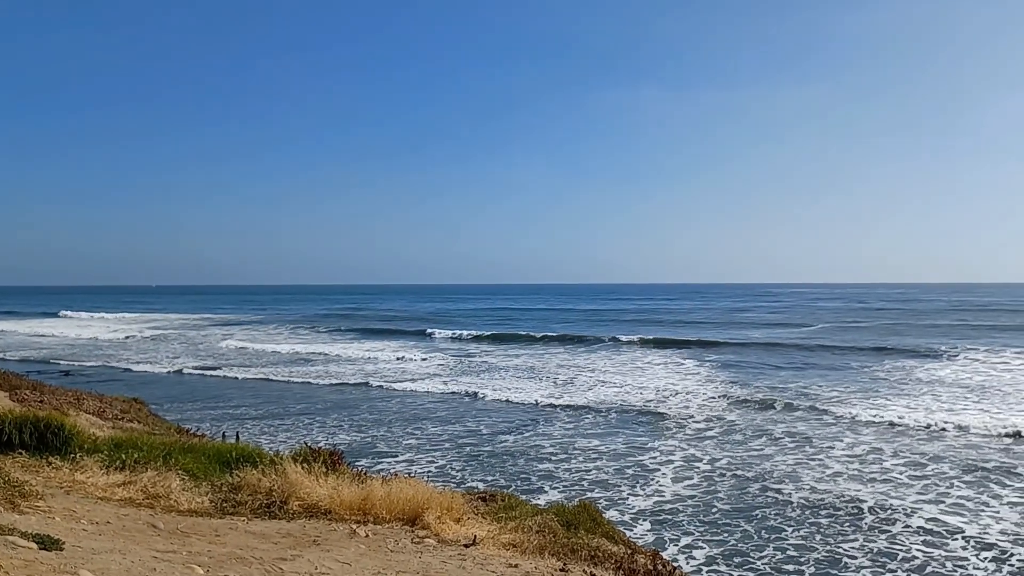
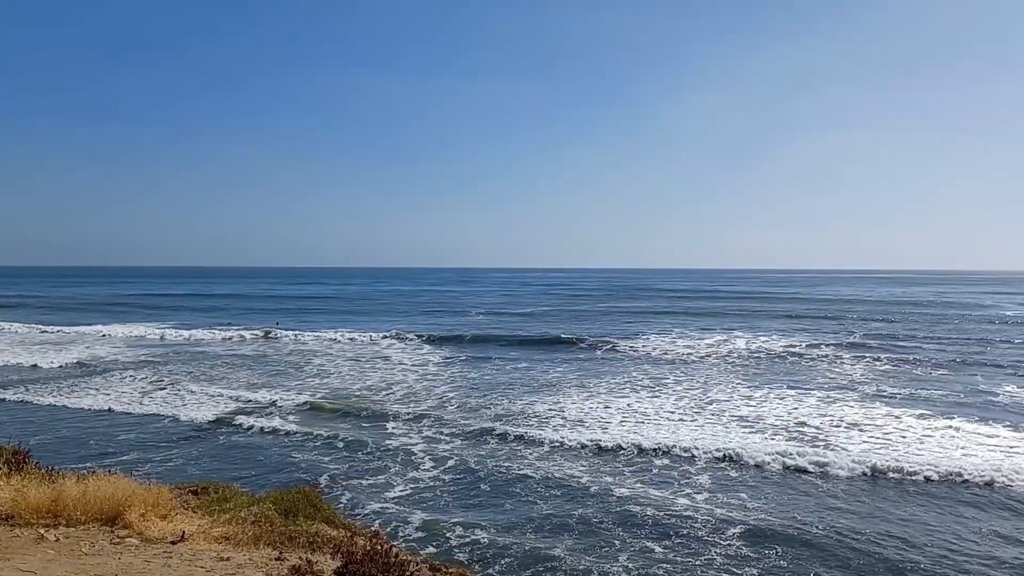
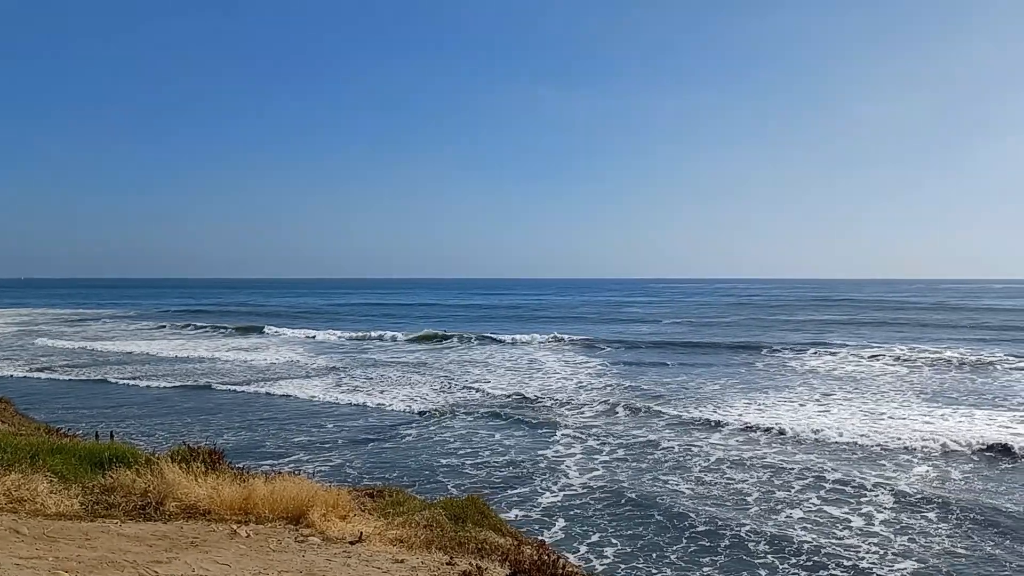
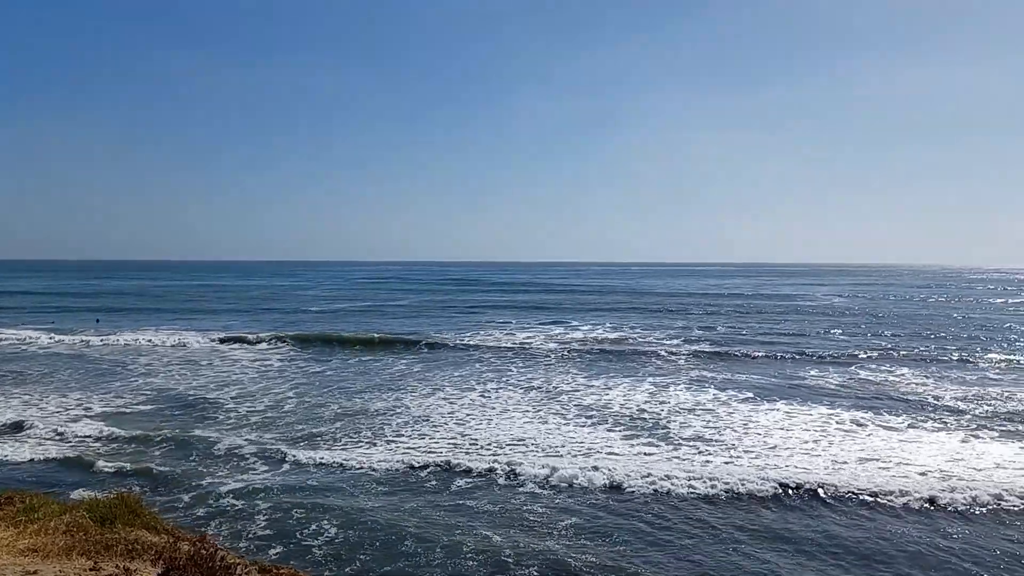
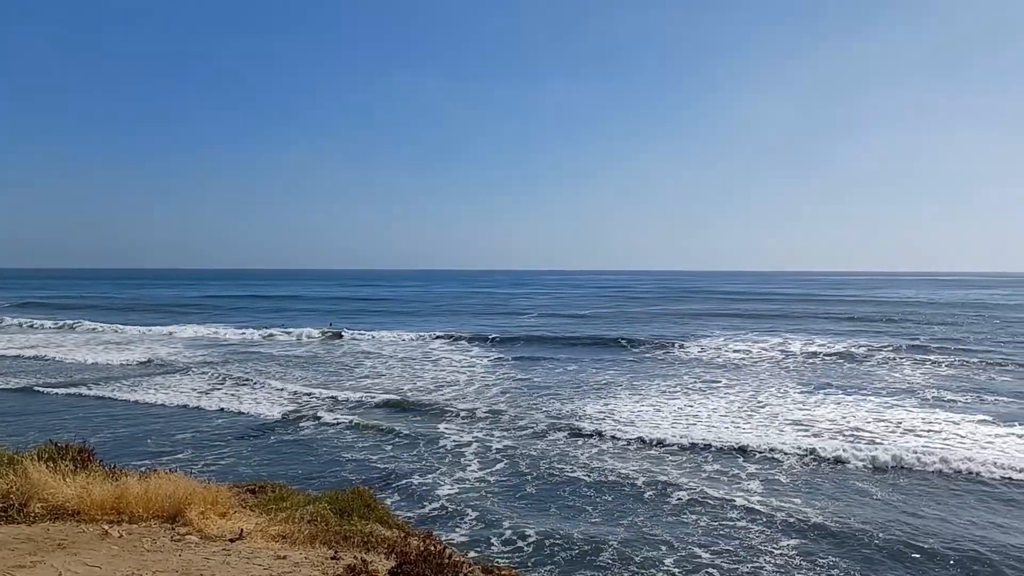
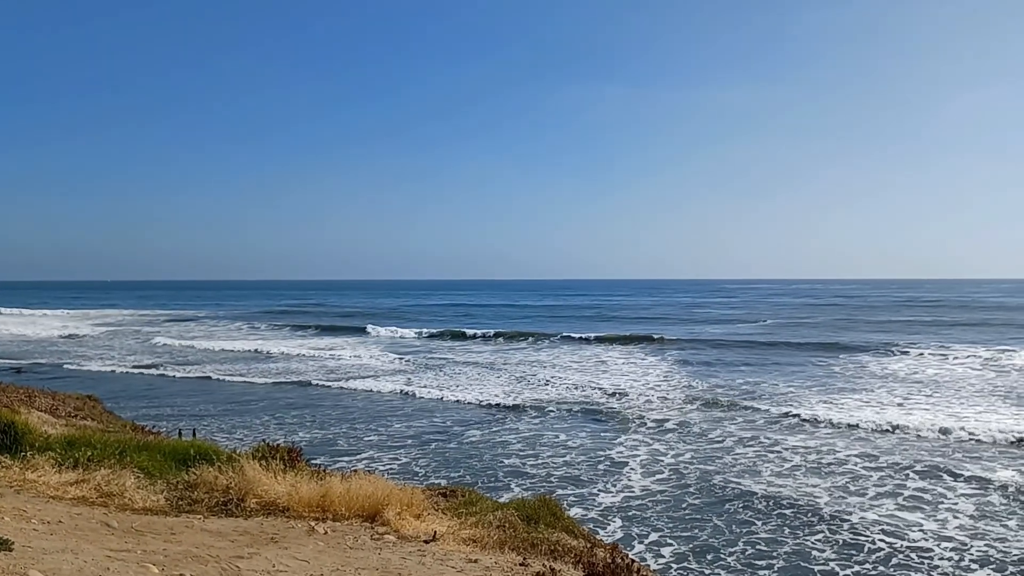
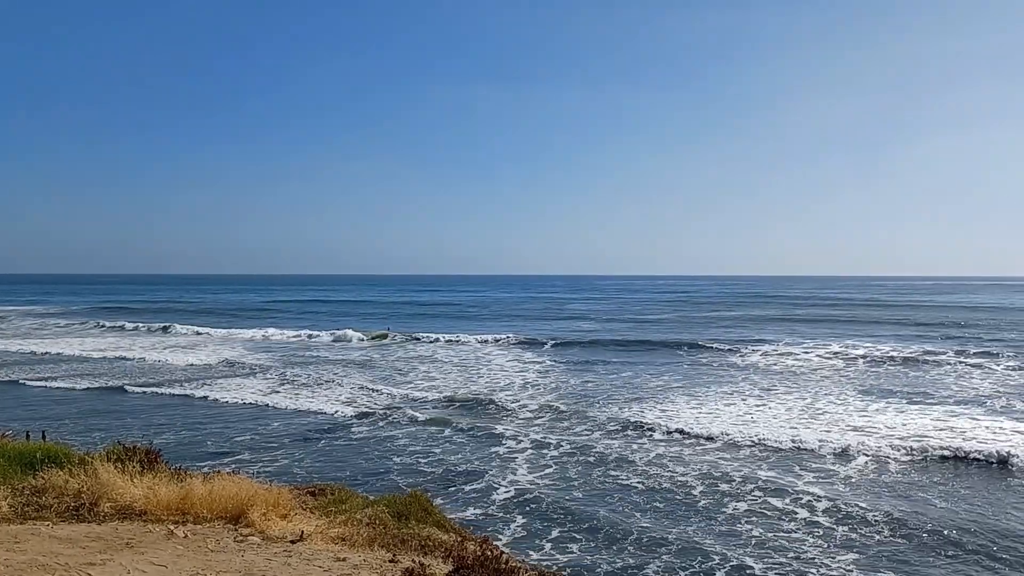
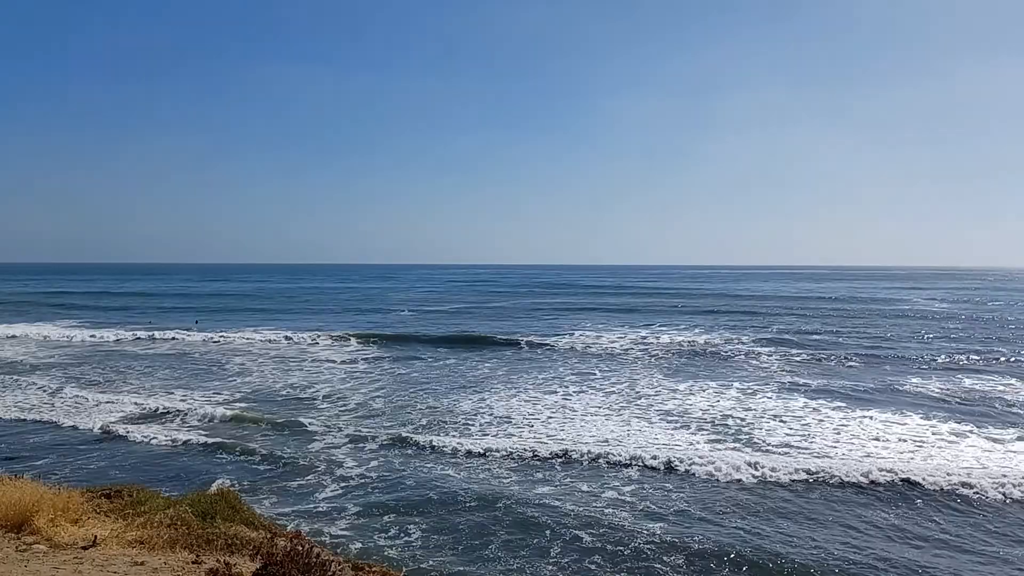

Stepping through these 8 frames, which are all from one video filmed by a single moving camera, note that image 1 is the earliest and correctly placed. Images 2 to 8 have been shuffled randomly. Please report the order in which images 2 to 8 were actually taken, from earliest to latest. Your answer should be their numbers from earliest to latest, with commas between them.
6, 3, 7, 5, 2, 8, 4
